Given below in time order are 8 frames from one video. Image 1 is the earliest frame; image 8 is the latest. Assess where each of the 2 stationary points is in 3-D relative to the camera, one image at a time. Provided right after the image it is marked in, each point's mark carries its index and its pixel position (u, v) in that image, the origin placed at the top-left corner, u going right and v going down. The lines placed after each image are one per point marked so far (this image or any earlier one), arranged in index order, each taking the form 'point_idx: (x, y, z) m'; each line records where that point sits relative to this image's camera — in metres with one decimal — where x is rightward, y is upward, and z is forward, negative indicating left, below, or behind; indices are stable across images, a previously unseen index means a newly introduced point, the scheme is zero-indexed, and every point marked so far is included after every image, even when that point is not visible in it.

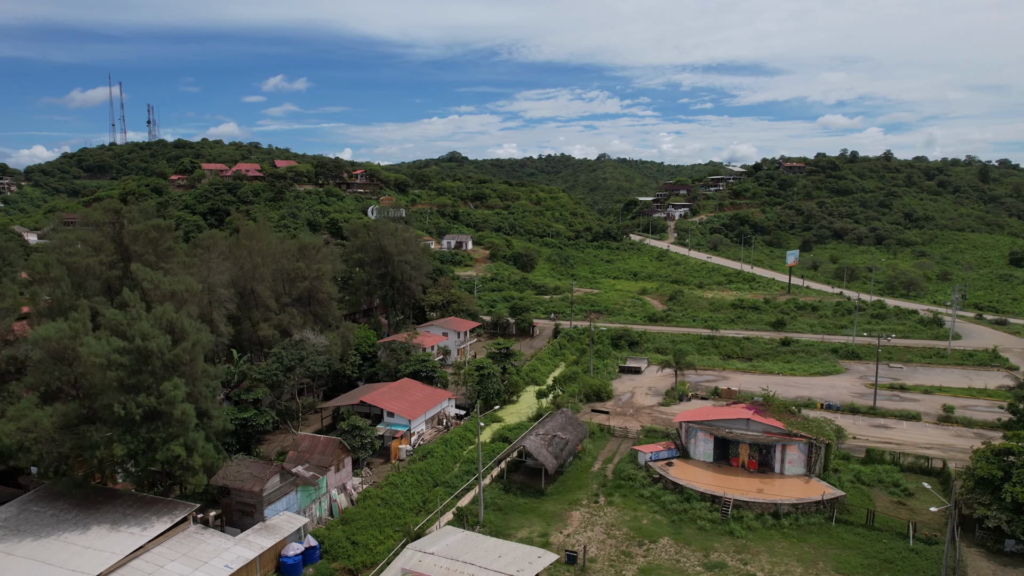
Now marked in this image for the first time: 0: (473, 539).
0: (-1.2, -7.2, +19.4) m
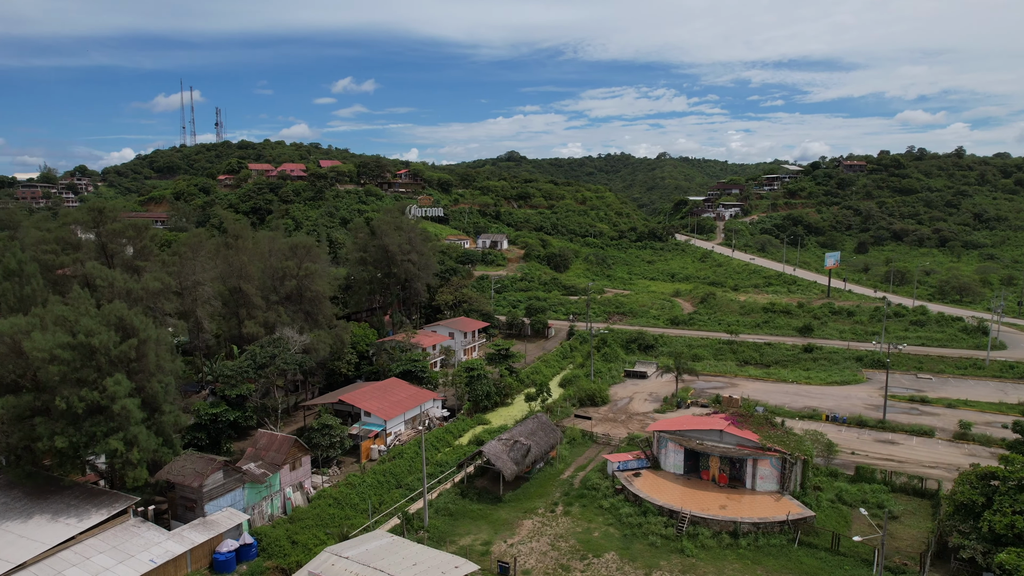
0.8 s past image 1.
0: (-3.3, -7.3, +19.1) m
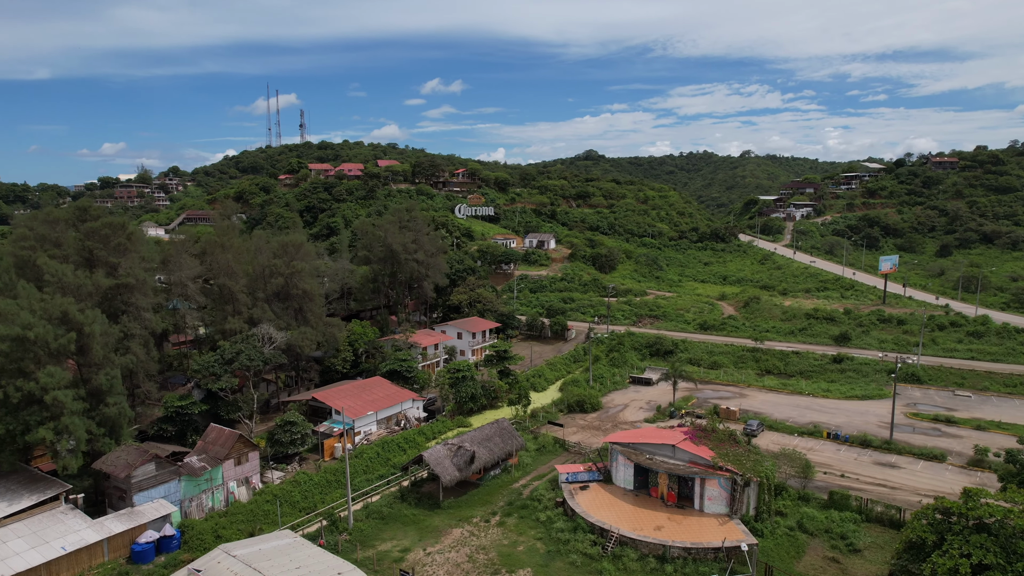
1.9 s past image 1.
0: (-6.2, -7.2, +18.8) m
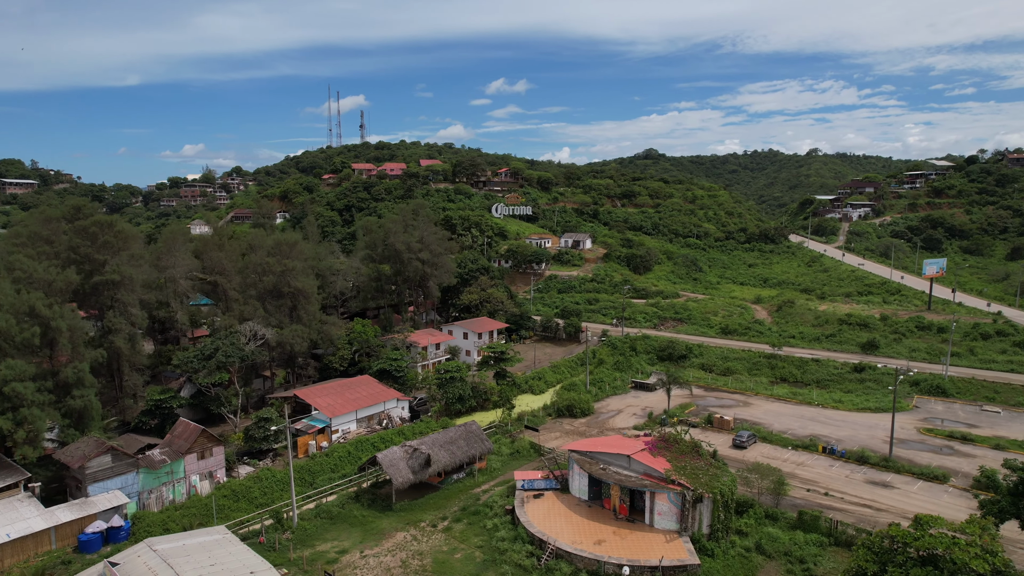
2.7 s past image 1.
0: (-8.3, -7.2, +18.9) m
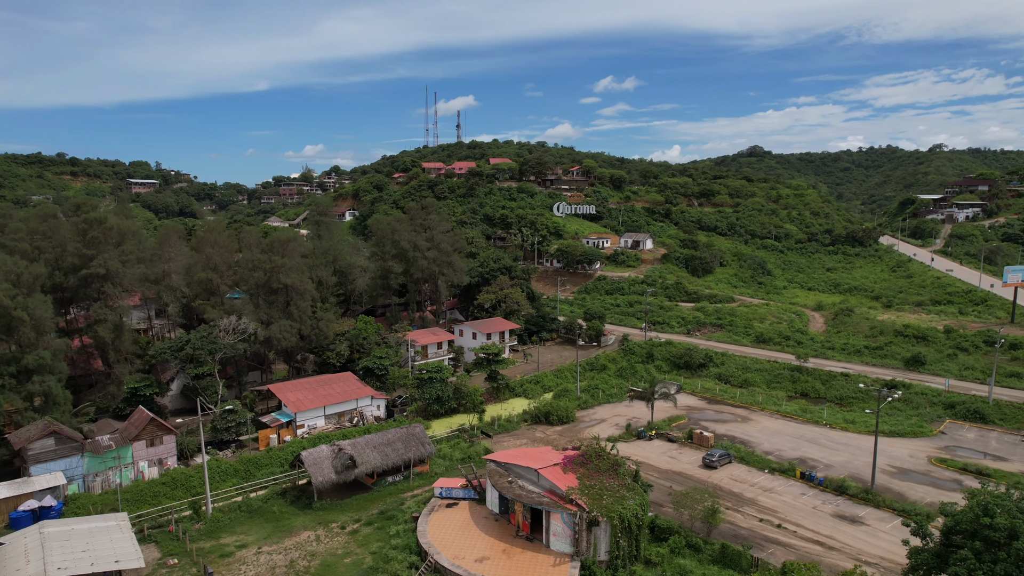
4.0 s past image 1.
0: (-11.8, -7.0, +19.5) m
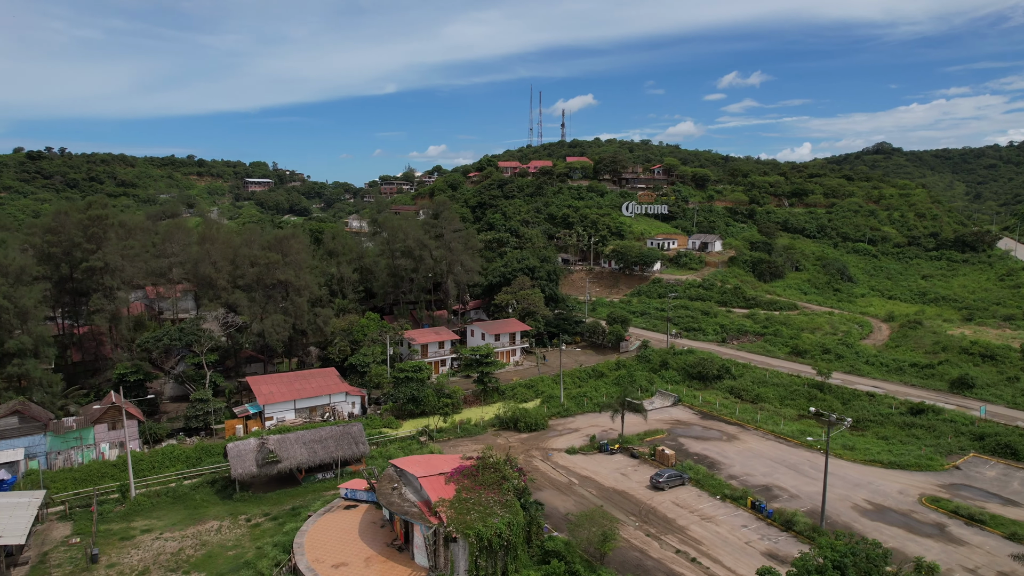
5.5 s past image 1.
0: (-15.5, -6.8, +20.8) m
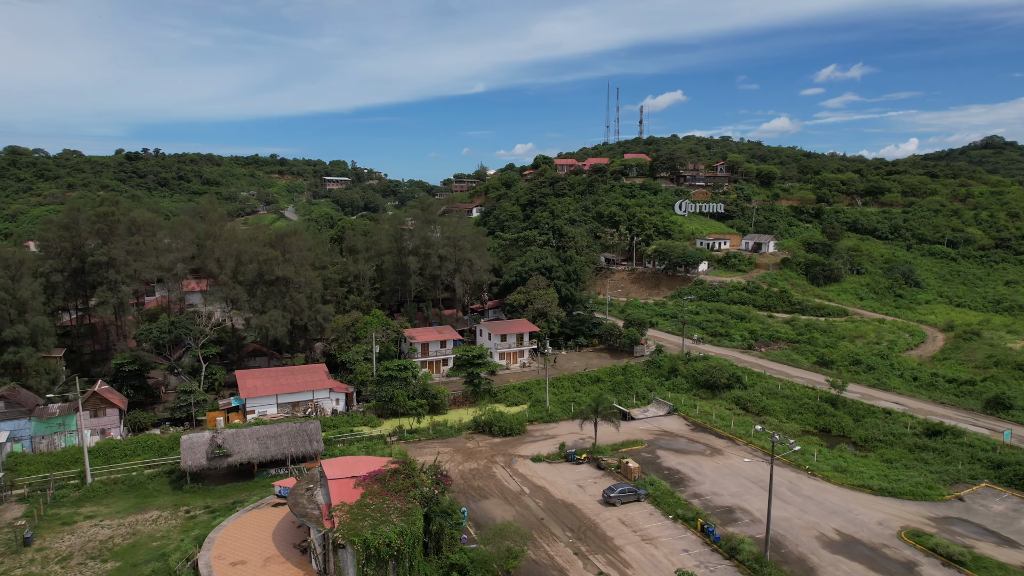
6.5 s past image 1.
0: (-17.9, -6.5, +22.0) m
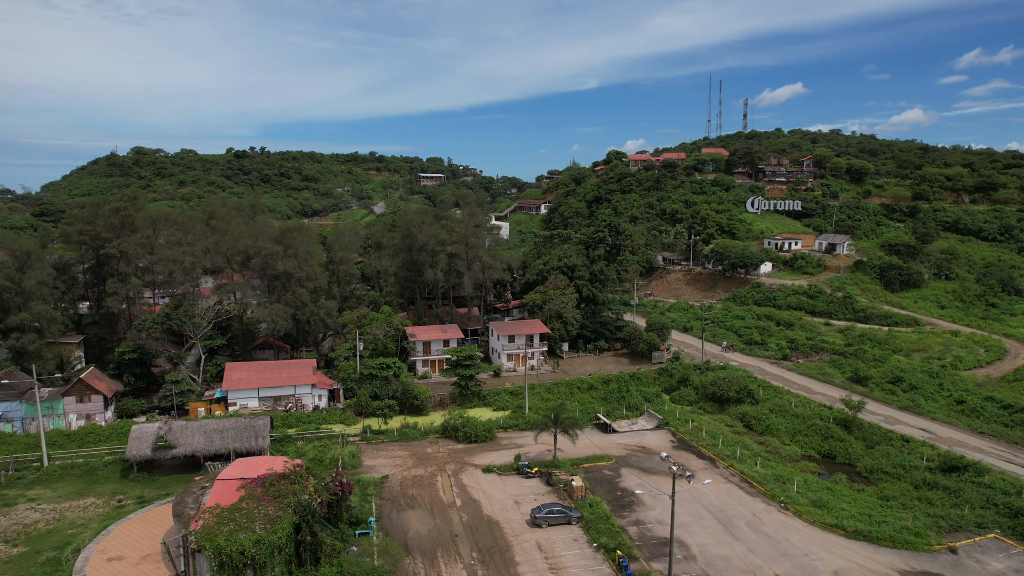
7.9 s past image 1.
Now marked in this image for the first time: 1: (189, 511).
0: (-20.6, -6.2, +23.5) m
1: (-8.9, -6.2, +18.8) m
